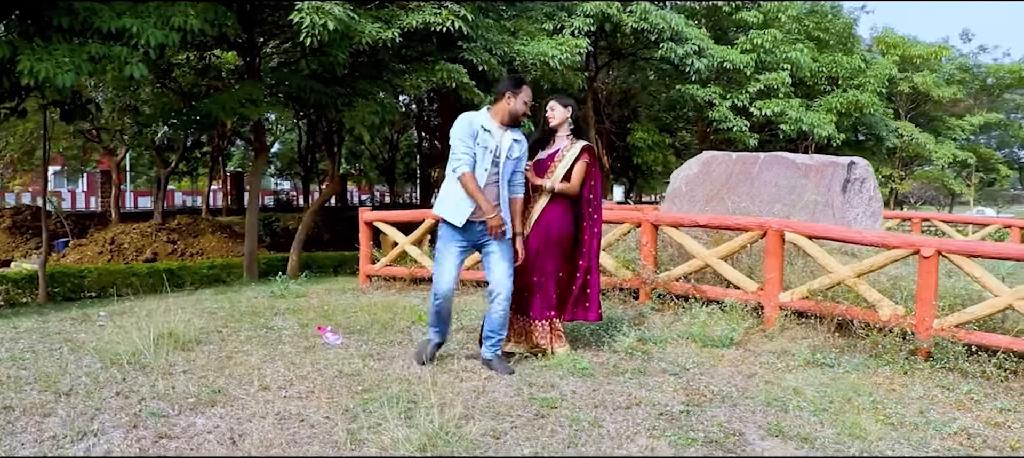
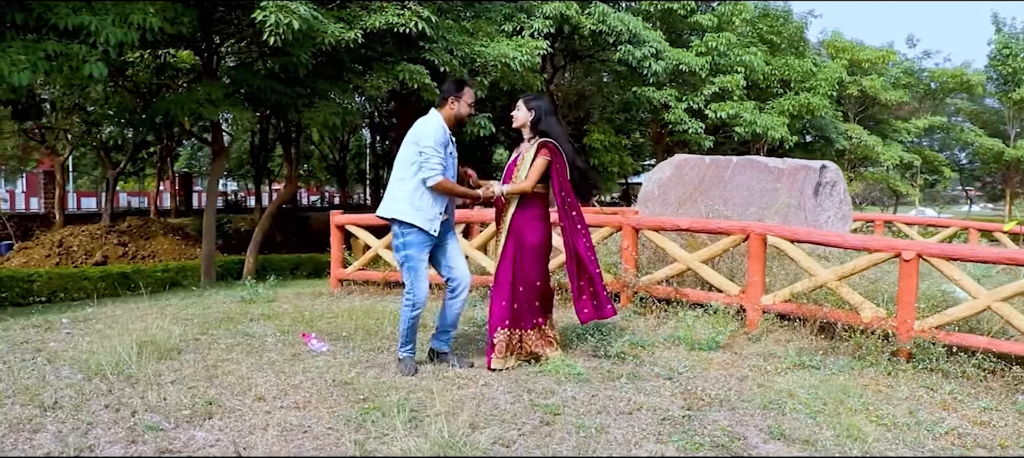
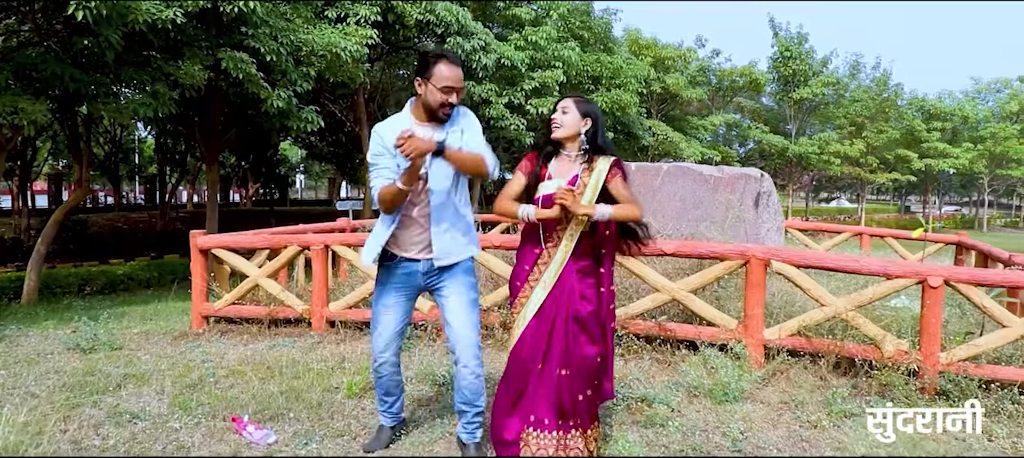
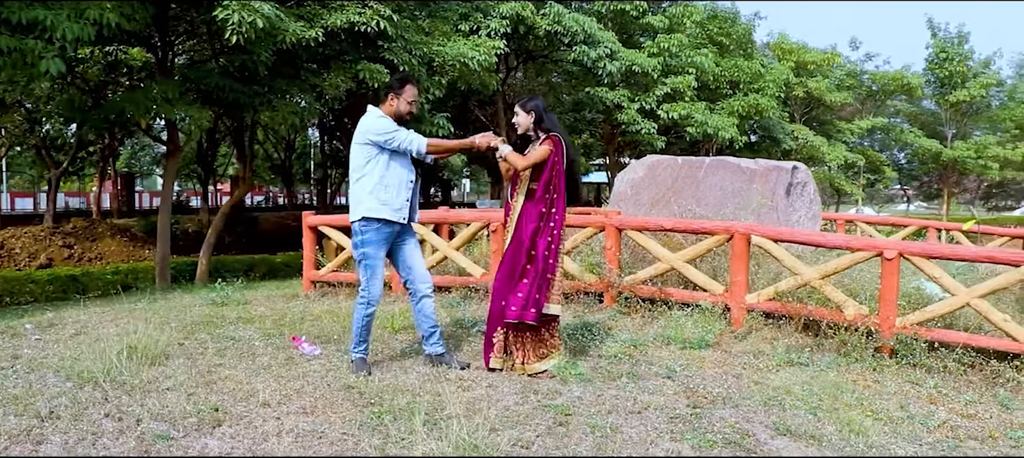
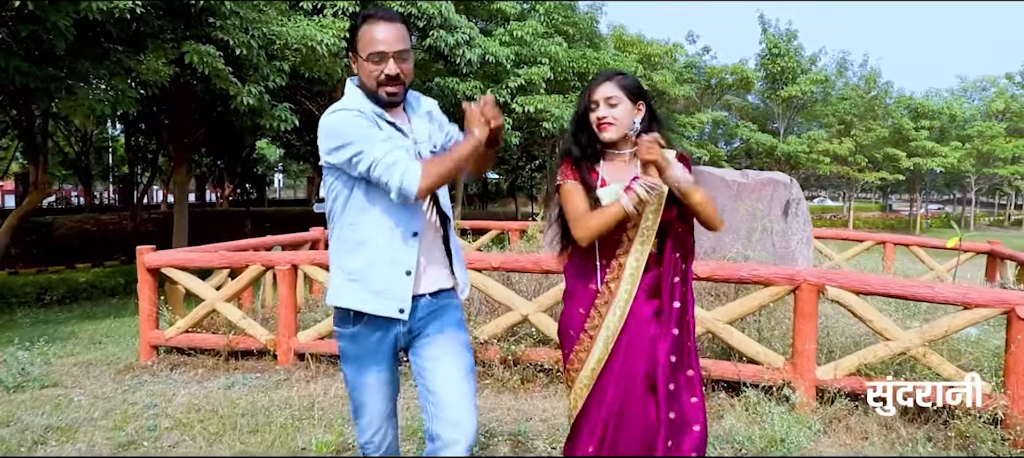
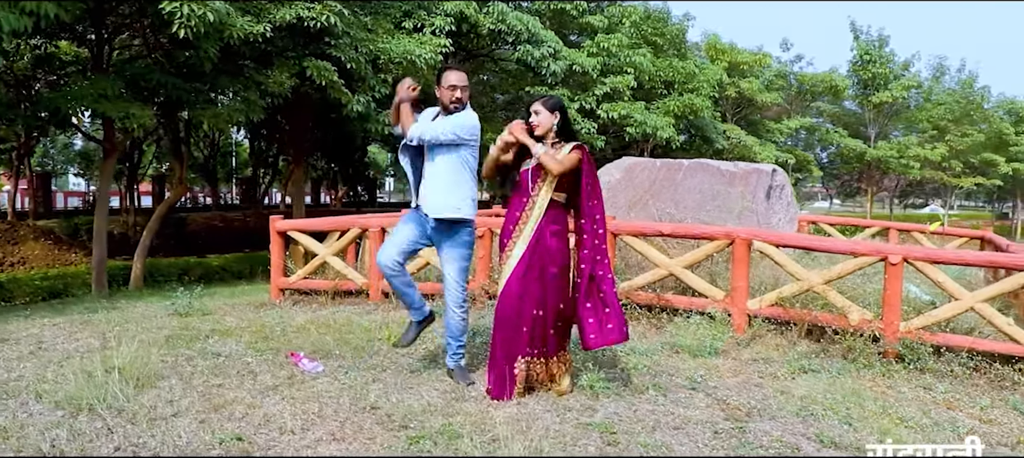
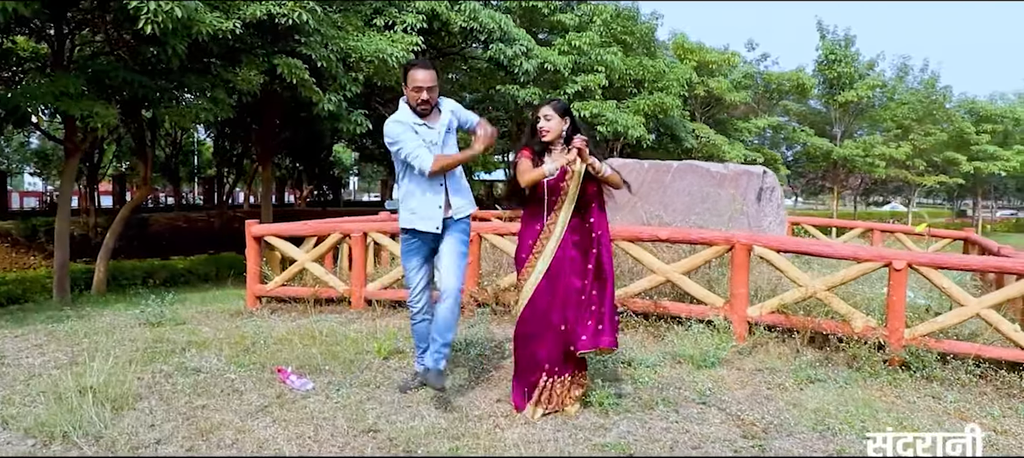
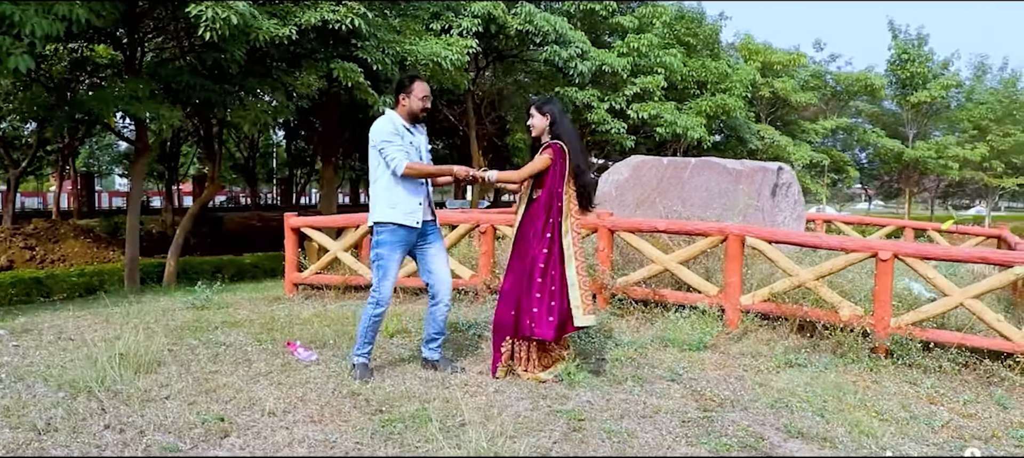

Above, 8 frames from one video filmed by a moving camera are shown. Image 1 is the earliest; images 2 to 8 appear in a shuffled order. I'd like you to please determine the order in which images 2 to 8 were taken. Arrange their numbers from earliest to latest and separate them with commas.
2, 4, 8, 6, 7, 3, 5
